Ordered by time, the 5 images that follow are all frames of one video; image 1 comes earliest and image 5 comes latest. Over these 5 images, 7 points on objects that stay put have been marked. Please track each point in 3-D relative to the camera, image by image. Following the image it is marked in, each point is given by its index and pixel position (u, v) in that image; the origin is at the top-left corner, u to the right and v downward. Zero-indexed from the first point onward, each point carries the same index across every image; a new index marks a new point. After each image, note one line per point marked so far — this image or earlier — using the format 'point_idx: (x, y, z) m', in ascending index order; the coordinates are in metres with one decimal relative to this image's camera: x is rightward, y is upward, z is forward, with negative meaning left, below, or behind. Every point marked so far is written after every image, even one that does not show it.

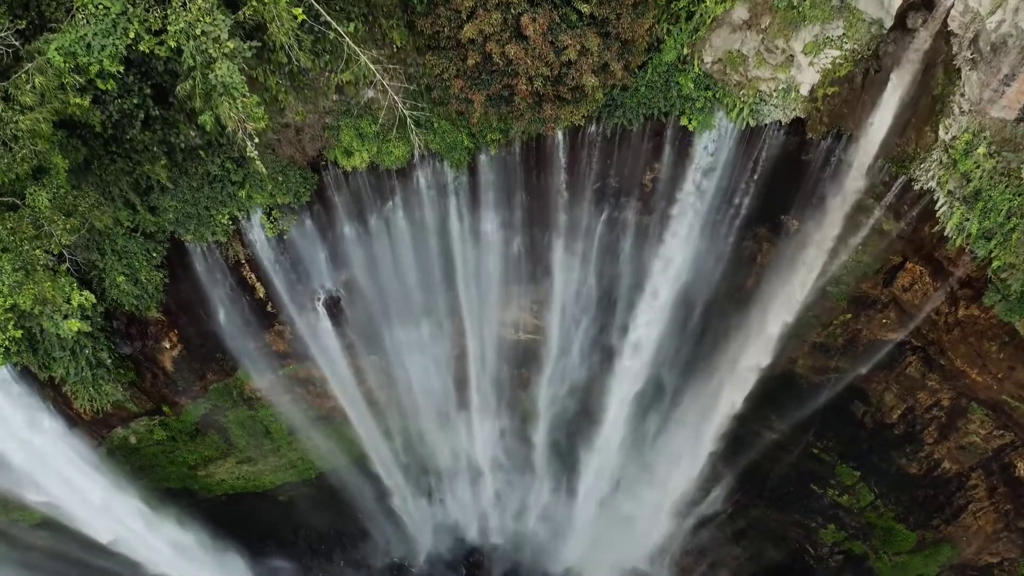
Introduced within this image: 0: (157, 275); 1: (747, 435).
0: (-5.4, +0.2, +9.2) m
1: (+4.7, -3.1, +12.3) m
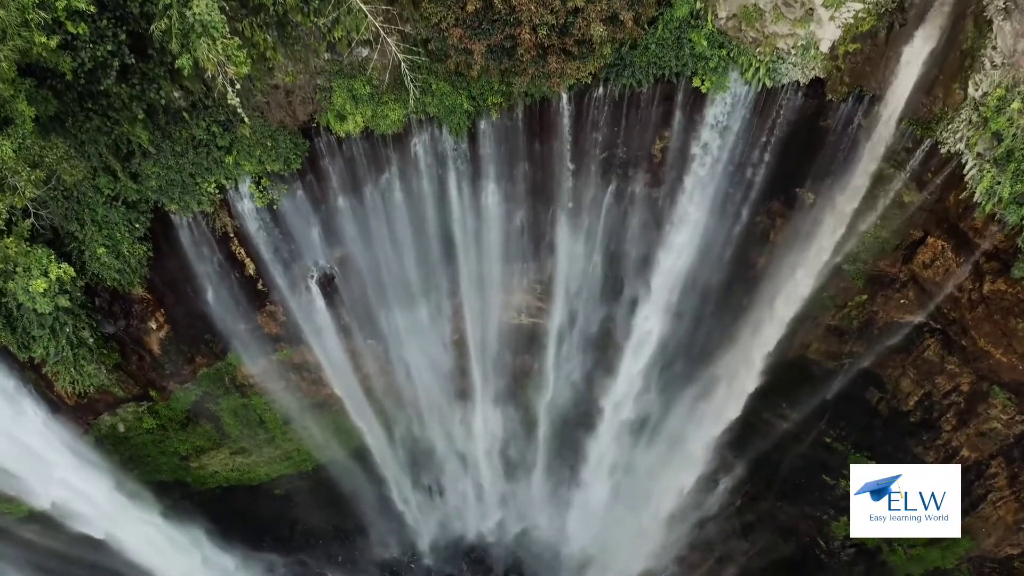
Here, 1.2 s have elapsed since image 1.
0: (-5.4, +0.6, +8.8) m
1: (+4.8, -2.7, +11.9) m
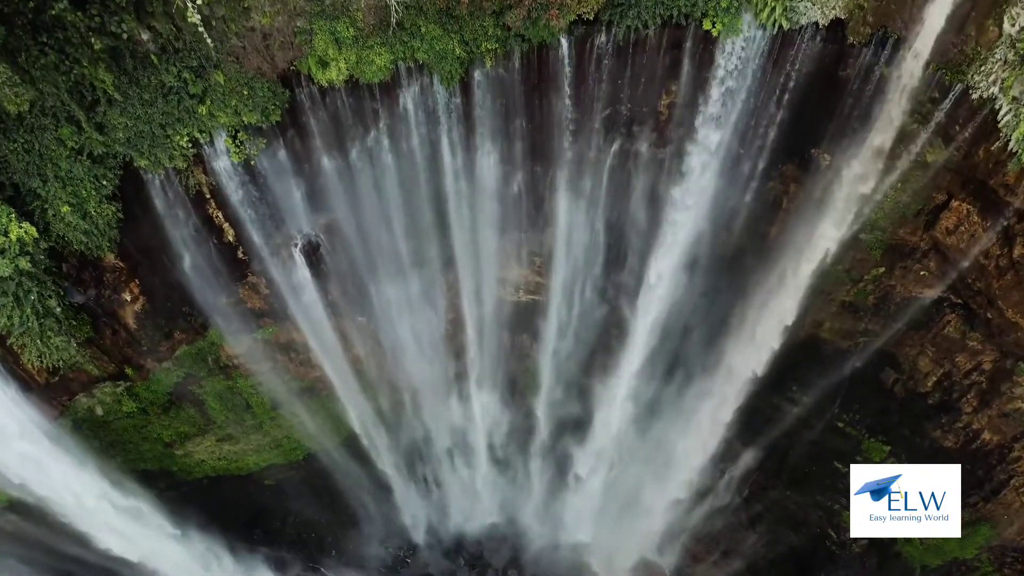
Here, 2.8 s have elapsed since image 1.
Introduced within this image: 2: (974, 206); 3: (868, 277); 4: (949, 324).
0: (-5.5, +1.1, +8.2) m
1: (+4.7, -2.2, +11.3) m
2: (+6.1, +1.1, +7.9) m
3: (+5.5, +0.2, +9.2) m
4: (+6.6, -0.5, +9.1) m
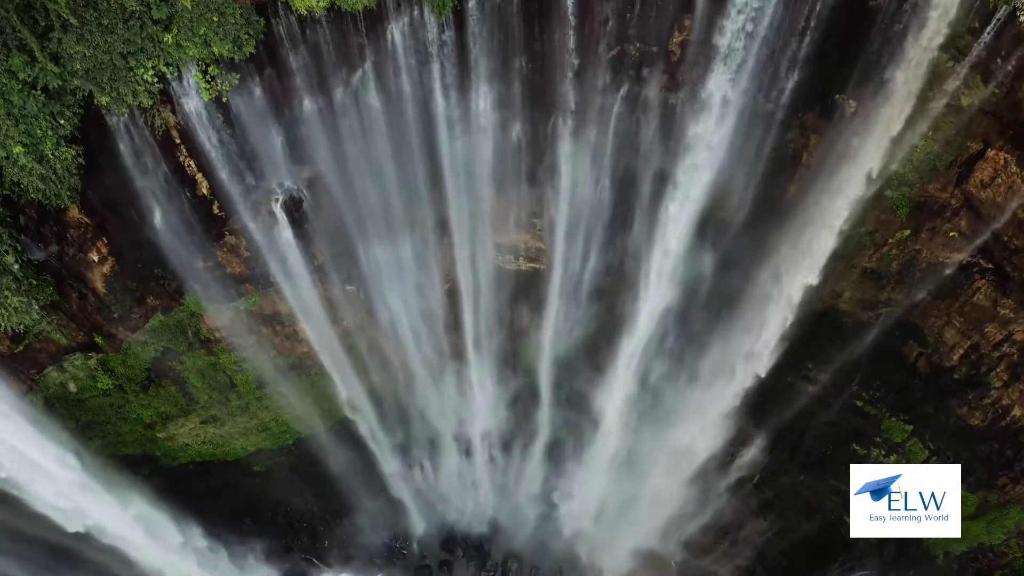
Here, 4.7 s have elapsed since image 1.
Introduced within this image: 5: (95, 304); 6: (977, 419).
0: (-5.5, +1.6, +7.5) m
1: (+4.7, -1.6, +10.6) m
2: (+6.1, +1.7, +7.2) m
3: (+5.4, +0.8, +8.6) m
4: (+6.6, +0.1, +8.4) m
5: (-6.1, -0.2, +8.9) m
6: (+7.2, -1.9, +9.3) m
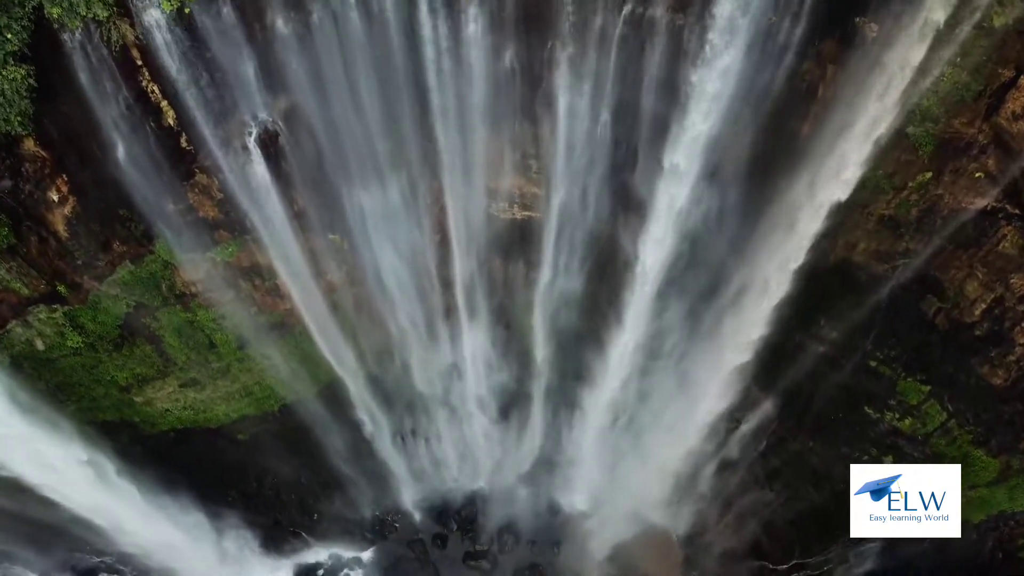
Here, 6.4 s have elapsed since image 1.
0: (-5.6, +2.4, +6.9) m
1: (+4.6, -0.8, +10.0) m
2: (+6.0, +2.5, +6.6) m
3: (+5.4, +1.6, +7.9) m
4: (+6.5, +0.9, +7.8) m
5: (-6.2, +0.5, +8.3) m
6: (+7.1, -1.2, +8.8) m
